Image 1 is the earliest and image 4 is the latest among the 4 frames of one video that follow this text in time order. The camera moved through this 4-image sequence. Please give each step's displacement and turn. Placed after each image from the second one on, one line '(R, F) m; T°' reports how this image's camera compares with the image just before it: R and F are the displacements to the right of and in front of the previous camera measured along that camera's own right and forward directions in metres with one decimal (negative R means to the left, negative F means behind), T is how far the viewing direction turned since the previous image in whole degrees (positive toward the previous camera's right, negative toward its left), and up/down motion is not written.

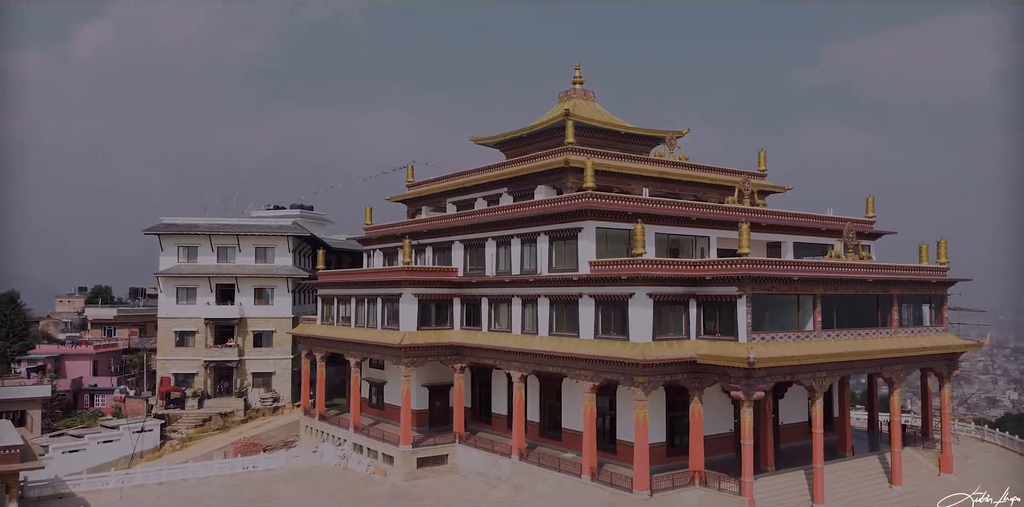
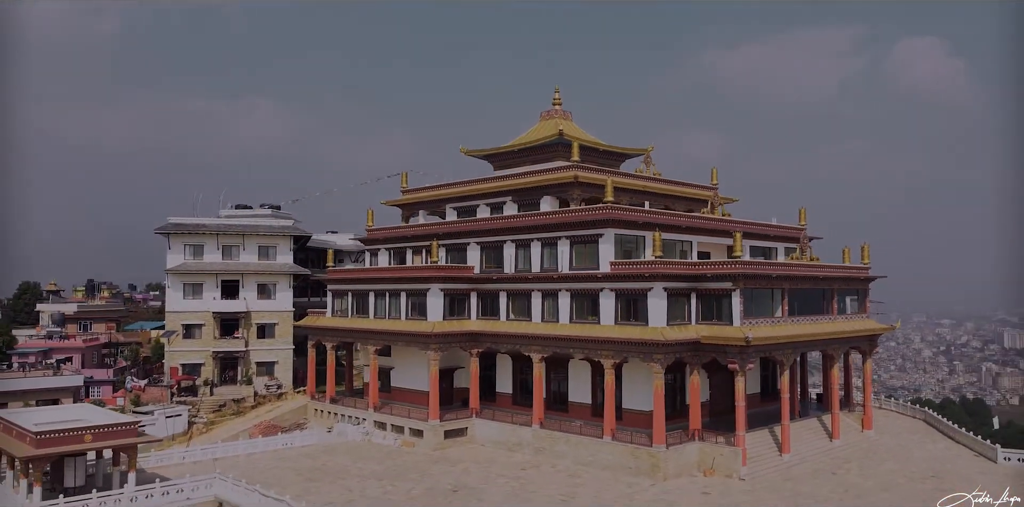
(-5.8, -4.7) m; +8°
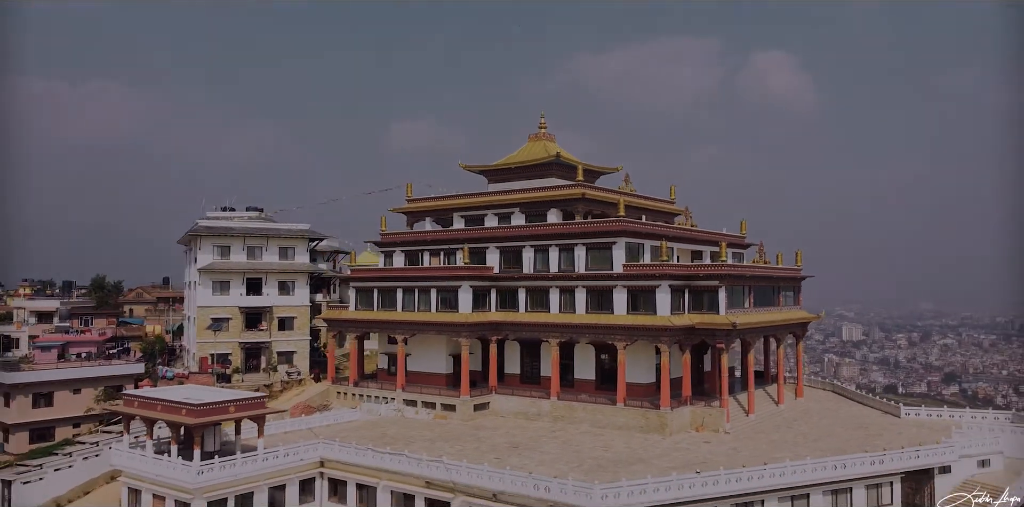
(-7.4, -6.5) m; +9°
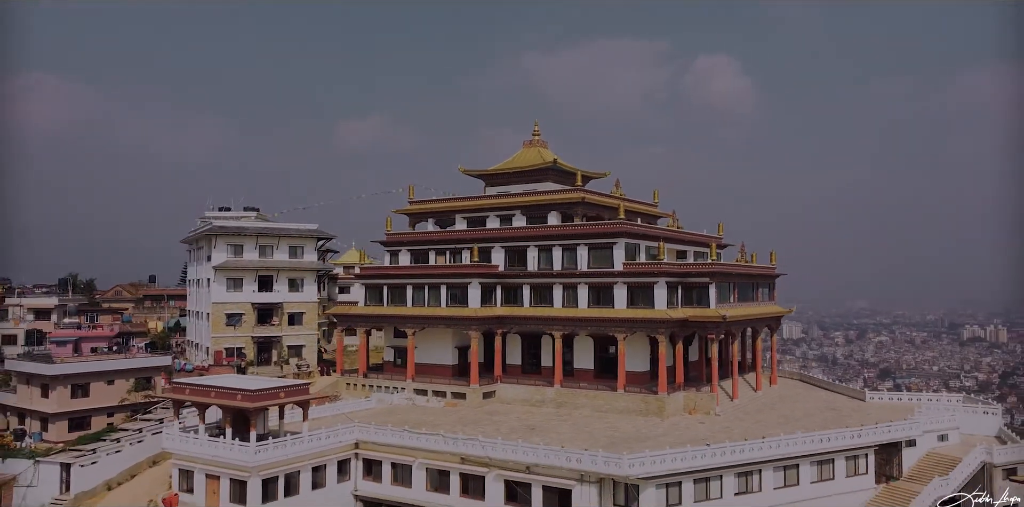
(-3.2, -3.3) m; +4°
